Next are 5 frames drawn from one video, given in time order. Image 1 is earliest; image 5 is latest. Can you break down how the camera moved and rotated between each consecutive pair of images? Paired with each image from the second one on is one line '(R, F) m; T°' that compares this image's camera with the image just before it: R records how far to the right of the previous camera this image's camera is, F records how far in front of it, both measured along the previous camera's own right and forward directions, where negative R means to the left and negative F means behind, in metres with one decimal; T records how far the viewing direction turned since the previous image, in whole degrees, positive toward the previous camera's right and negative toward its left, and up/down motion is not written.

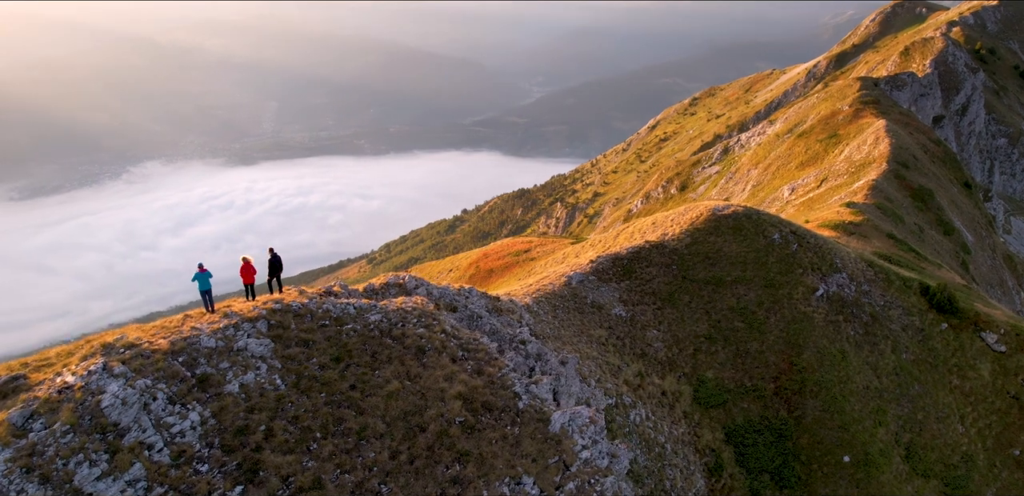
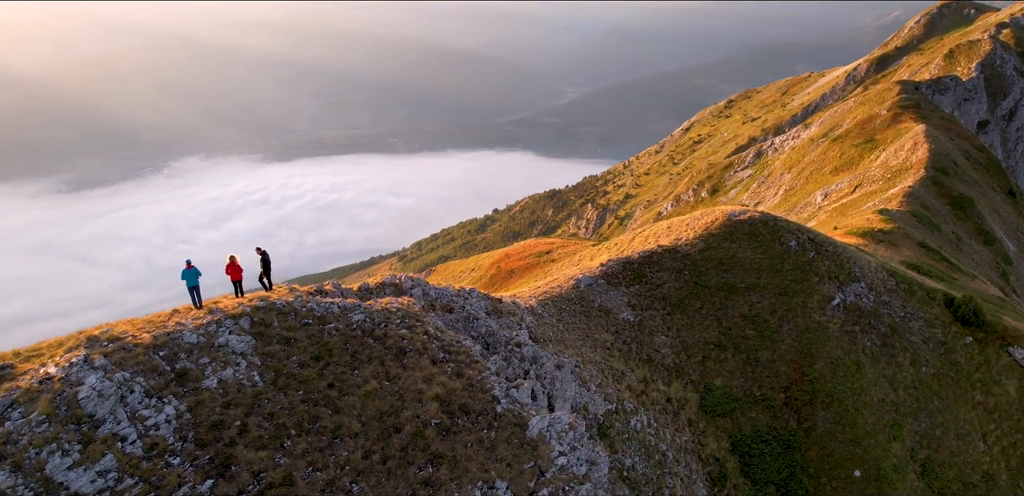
(+1.5, +0.1) m; -2°
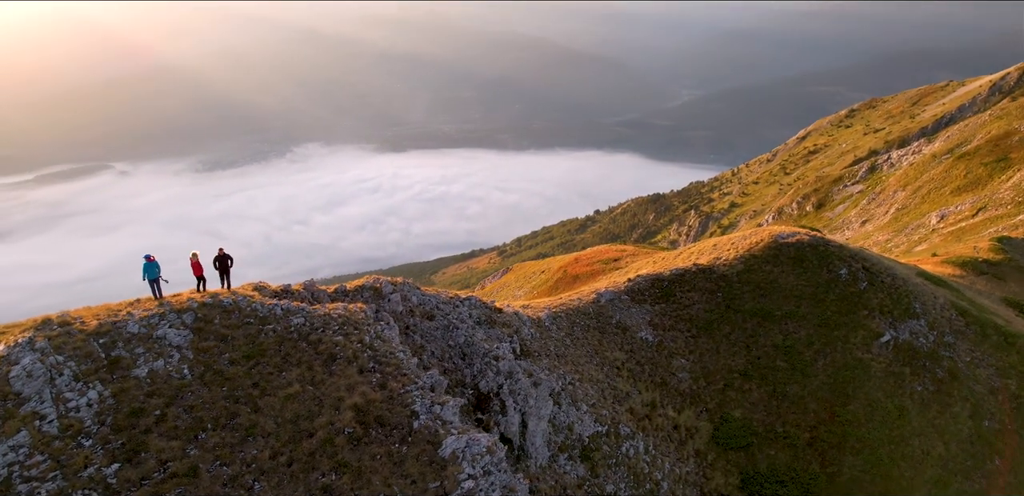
(+5.0, +0.5) m; -7°
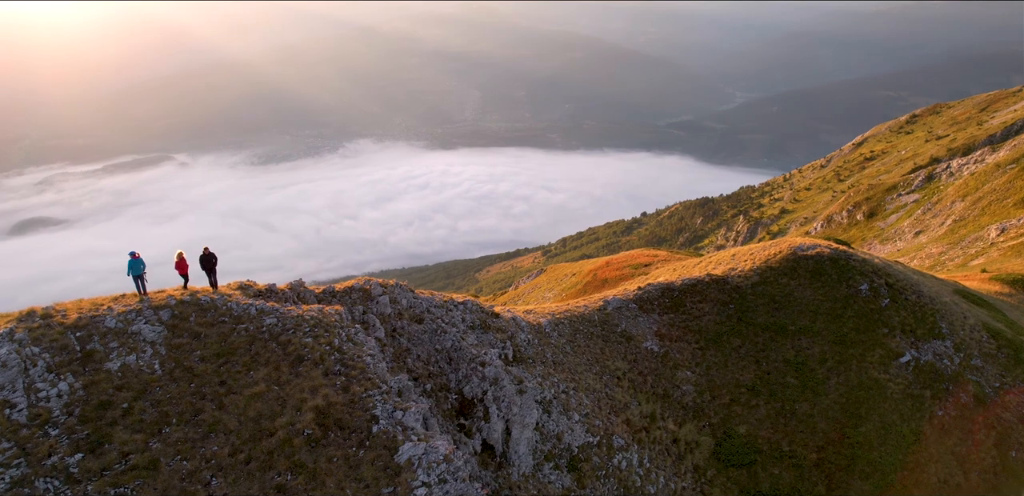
(+2.4, +0.1) m; -3°
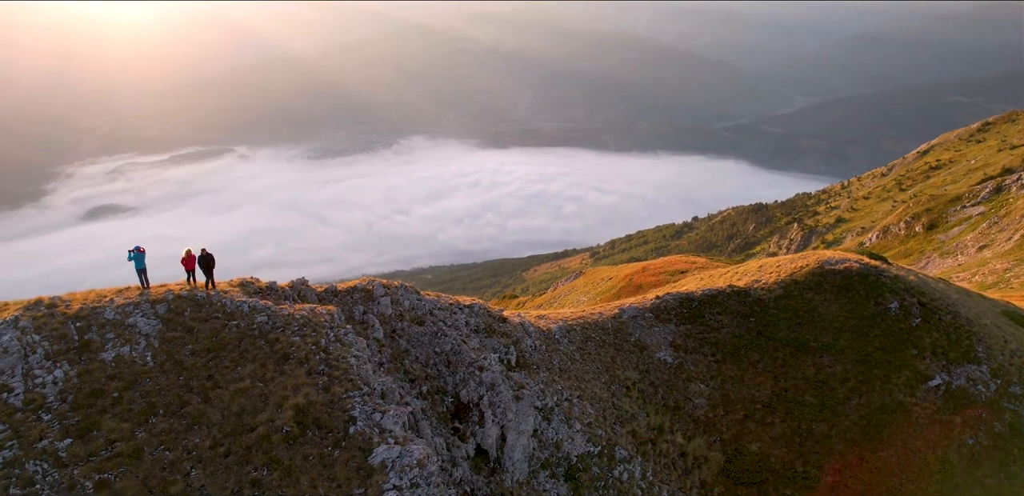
(+1.9, +0.1) m; -3°
